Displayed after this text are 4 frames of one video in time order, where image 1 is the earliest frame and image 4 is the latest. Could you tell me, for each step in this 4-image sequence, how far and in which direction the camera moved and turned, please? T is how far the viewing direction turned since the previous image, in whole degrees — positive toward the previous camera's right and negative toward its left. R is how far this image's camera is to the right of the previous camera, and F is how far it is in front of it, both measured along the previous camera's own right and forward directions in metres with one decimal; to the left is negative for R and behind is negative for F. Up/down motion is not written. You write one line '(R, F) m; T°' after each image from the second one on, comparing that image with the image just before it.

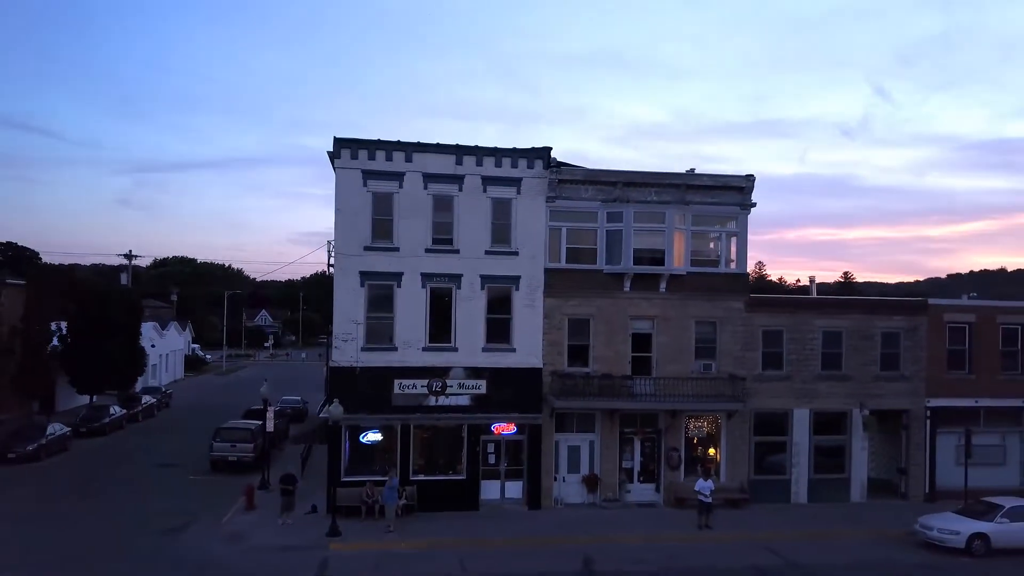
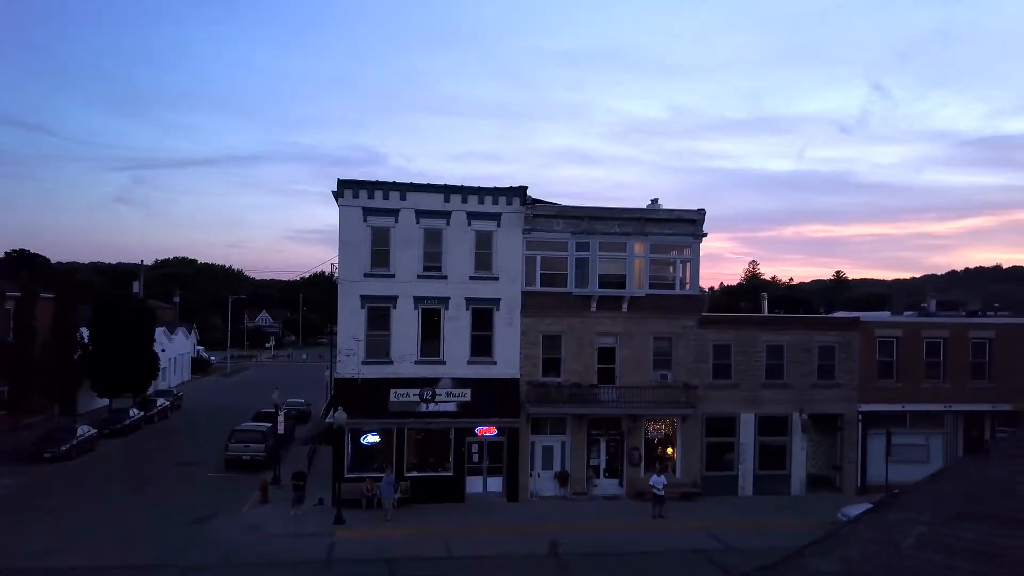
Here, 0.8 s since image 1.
(+0.4, -3.1) m; 0°
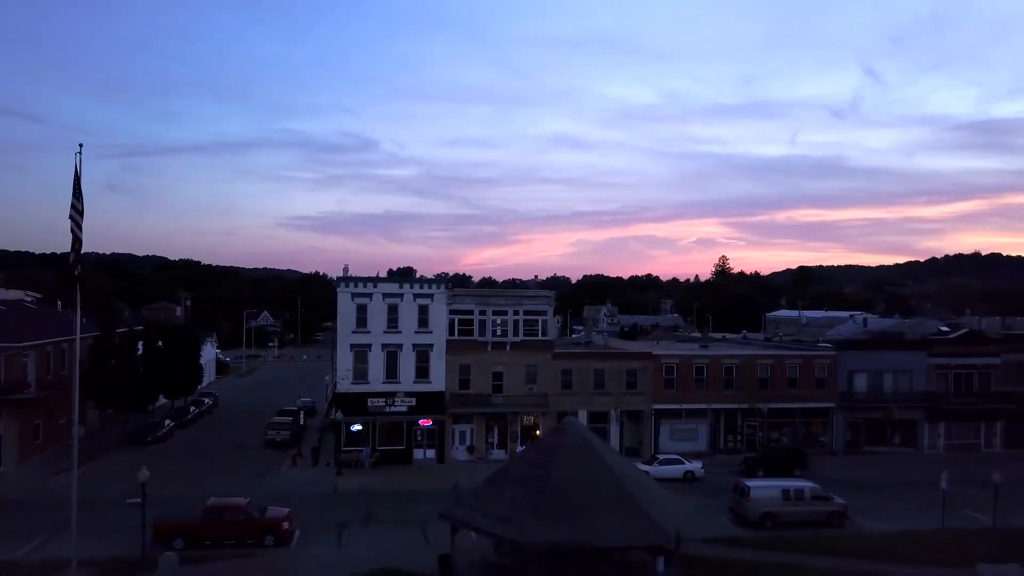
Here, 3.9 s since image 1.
(+2.5, -16.7) m; 0°
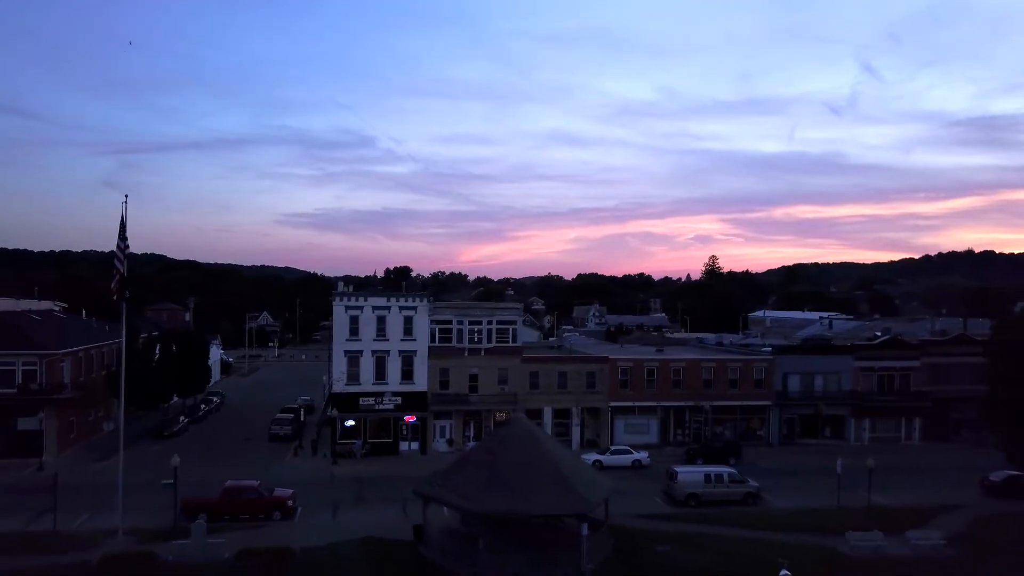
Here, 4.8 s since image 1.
(+1.1, -6.0) m; 0°
